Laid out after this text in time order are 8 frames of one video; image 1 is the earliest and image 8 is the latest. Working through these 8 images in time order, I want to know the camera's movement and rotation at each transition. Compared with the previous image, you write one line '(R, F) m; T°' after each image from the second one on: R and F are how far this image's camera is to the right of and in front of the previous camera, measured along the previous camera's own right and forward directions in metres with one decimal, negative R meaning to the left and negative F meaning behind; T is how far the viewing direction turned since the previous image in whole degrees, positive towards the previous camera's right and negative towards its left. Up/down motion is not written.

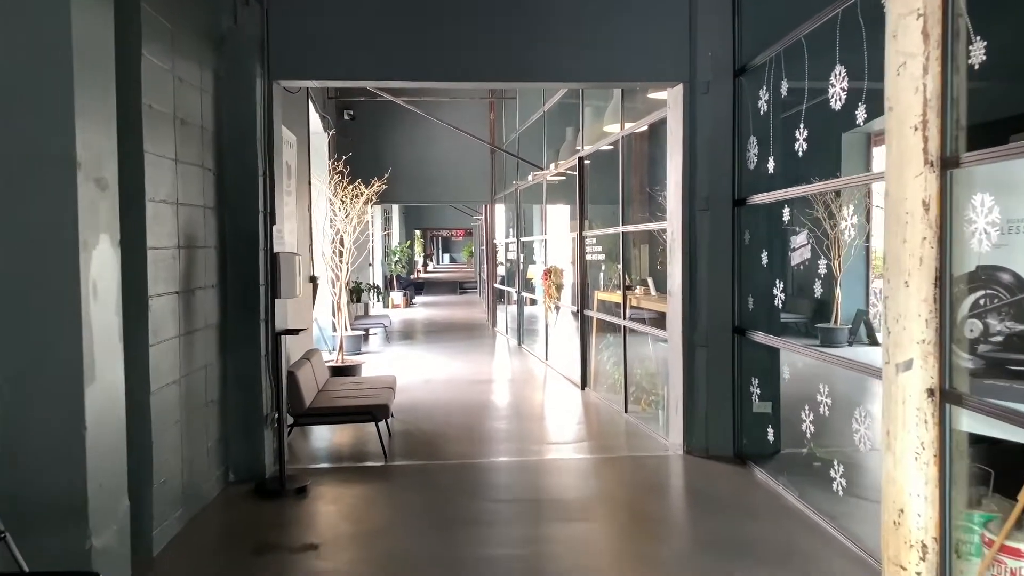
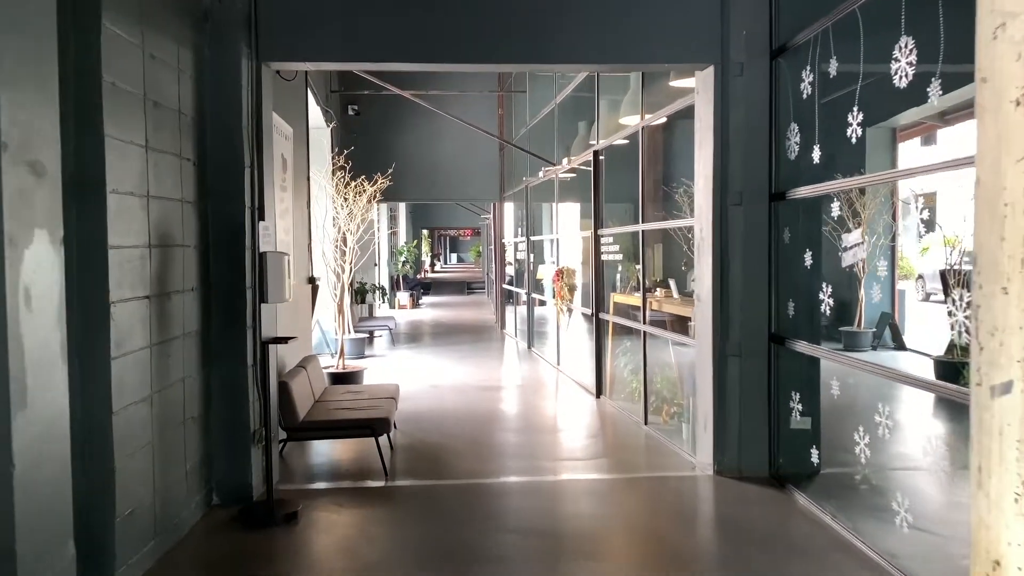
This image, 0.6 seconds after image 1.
(0.0, +0.4) m; -1°
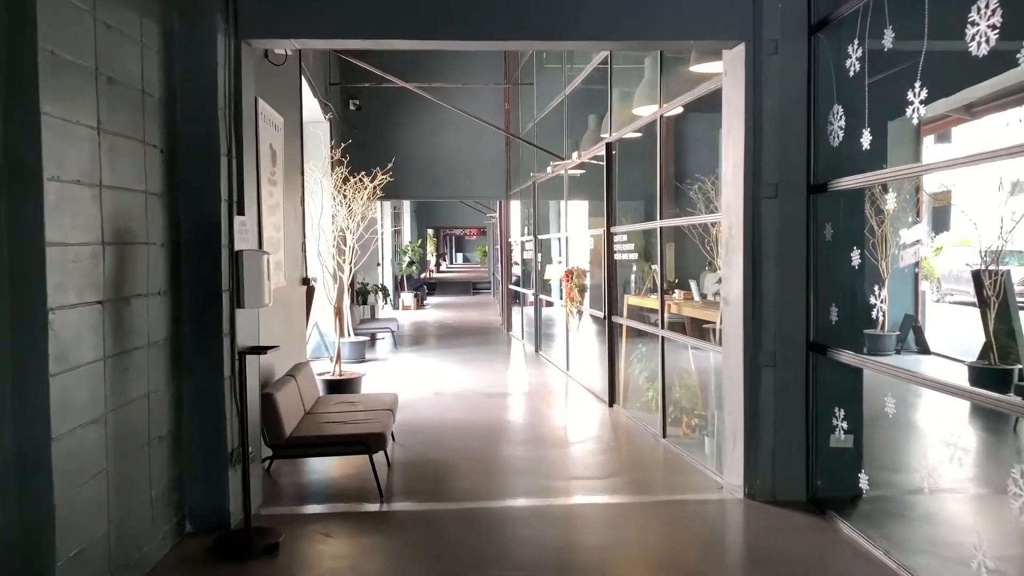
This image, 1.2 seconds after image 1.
(0.0, +0.4) m; 0°
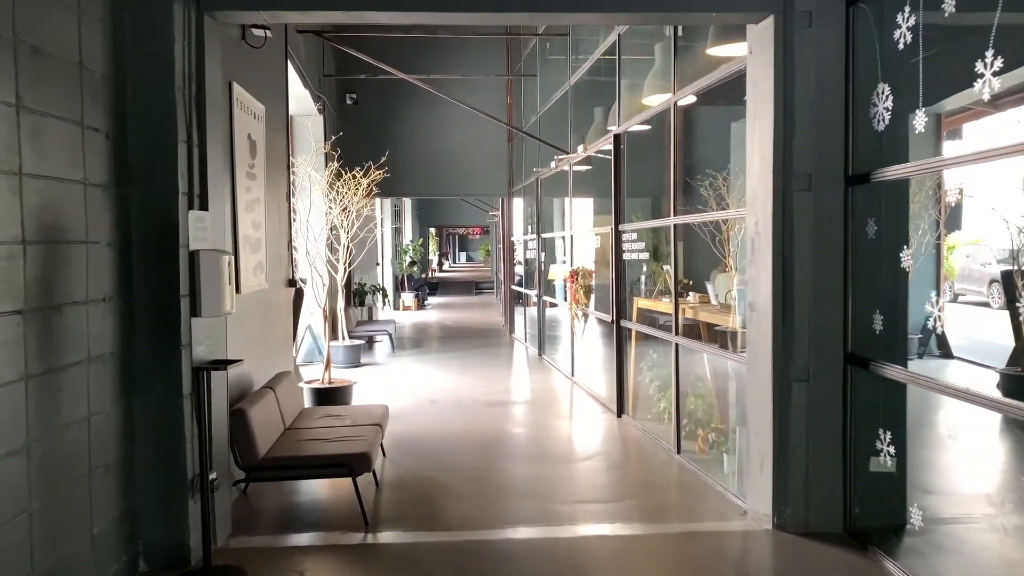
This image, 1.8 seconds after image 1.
(0.0, +0.4) m; 0°
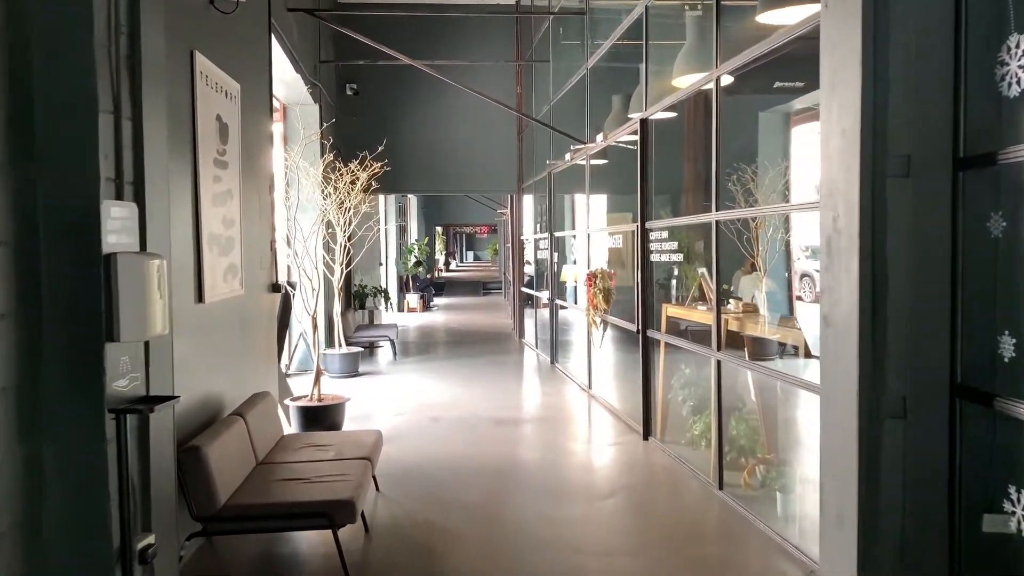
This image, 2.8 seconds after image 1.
(0.0, +0.7) m; -1°
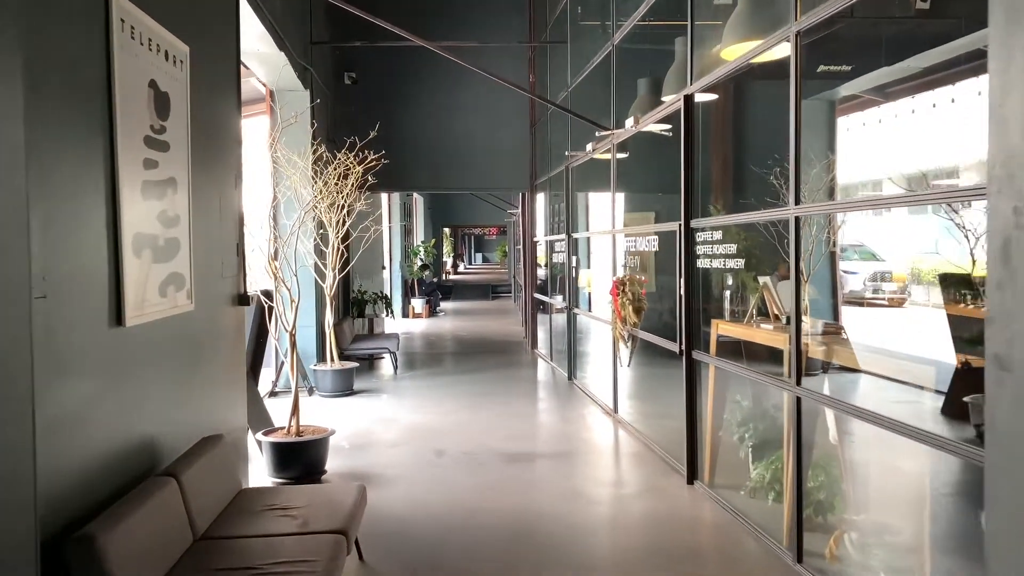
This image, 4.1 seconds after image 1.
(0.0, +0.9) m; -1°
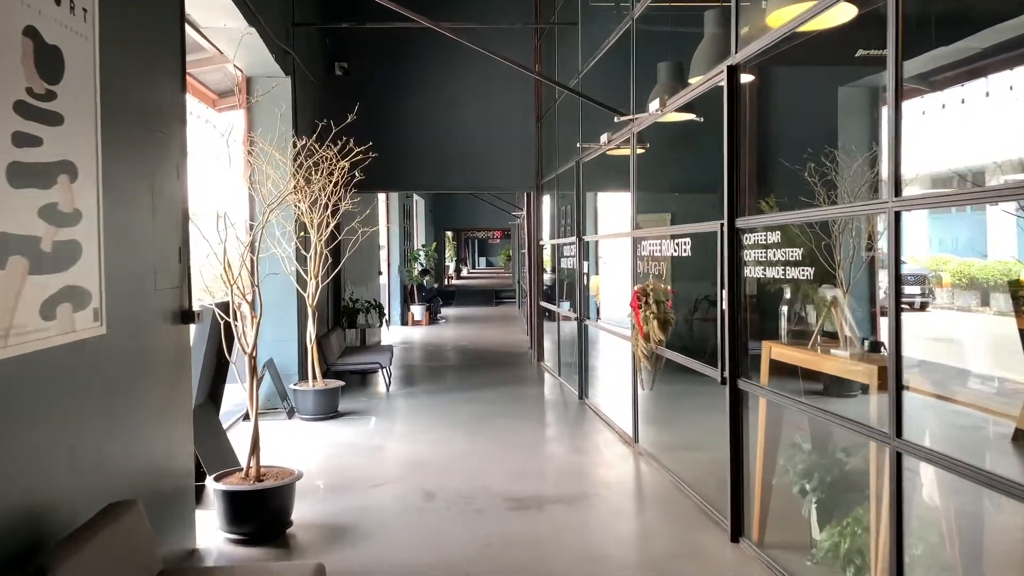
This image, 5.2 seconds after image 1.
(0.0, +0.8) m; 0°
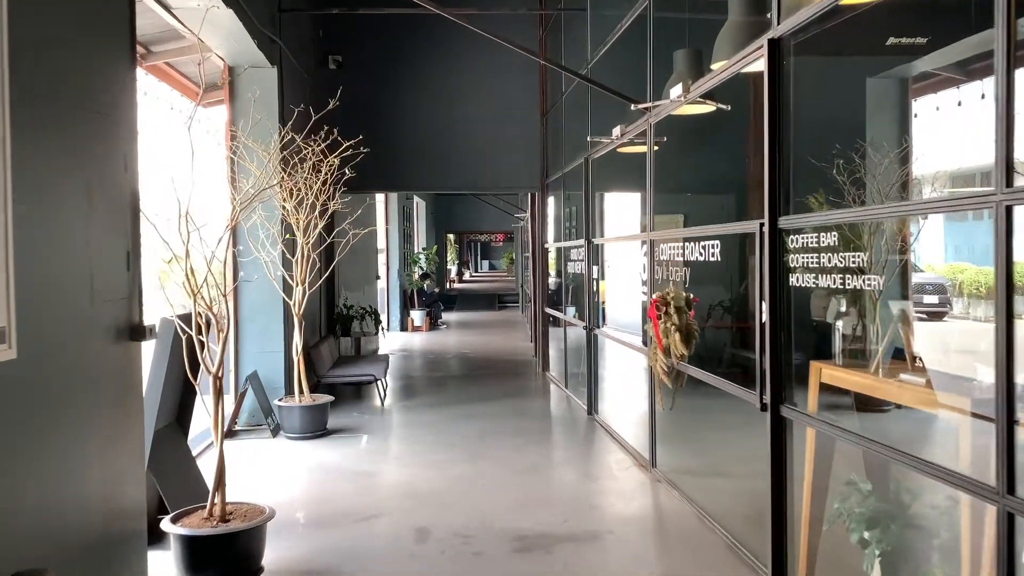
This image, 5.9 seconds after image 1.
(0.0, +0.5) m; 0°
